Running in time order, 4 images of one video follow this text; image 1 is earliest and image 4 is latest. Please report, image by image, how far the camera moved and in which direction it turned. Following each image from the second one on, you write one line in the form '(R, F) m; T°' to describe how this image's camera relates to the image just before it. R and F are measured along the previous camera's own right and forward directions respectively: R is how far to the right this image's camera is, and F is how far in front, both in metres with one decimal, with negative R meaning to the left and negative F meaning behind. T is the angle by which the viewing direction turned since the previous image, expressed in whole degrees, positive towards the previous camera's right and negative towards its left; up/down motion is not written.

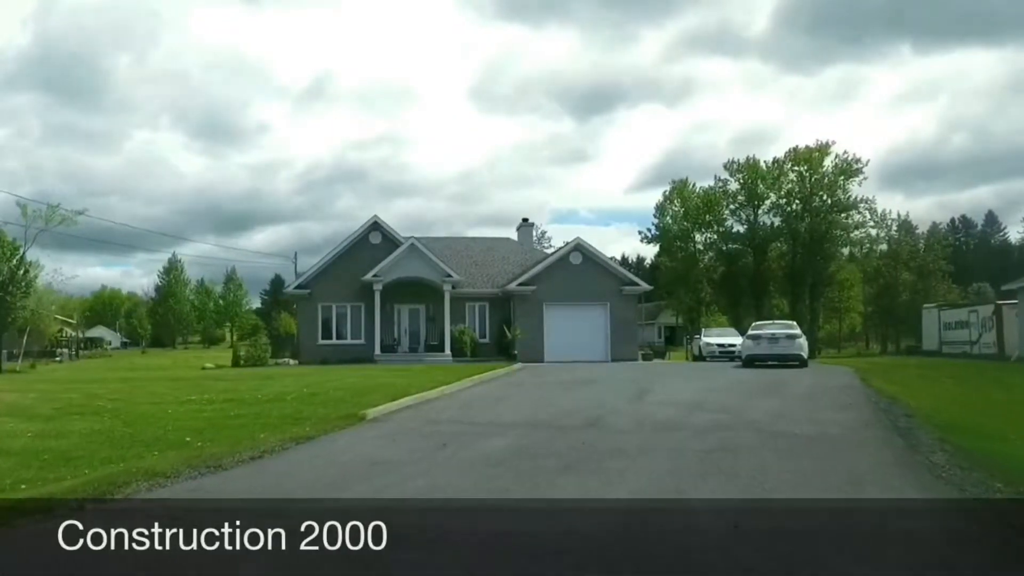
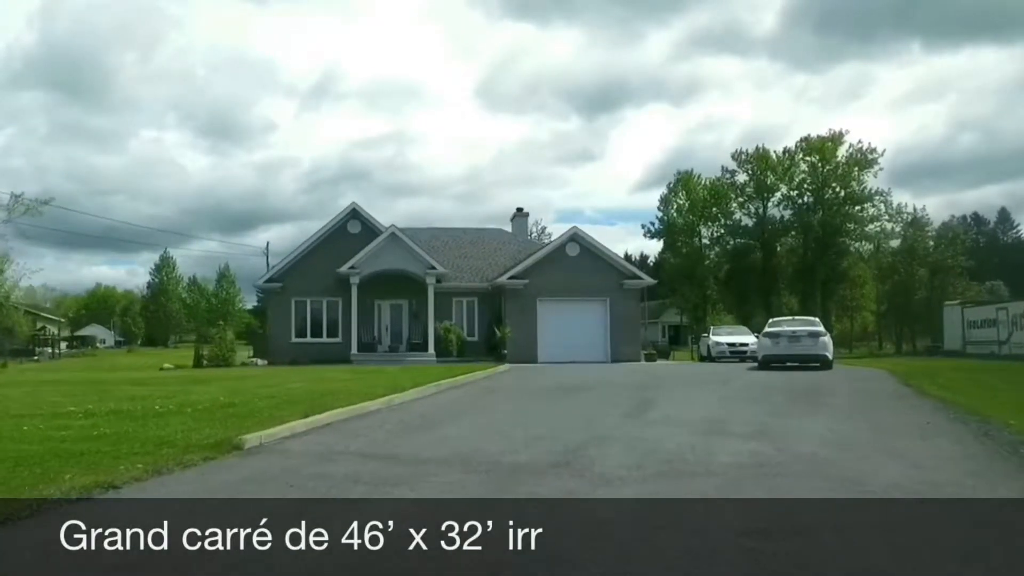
(+0.5, +3.9) m; 0°
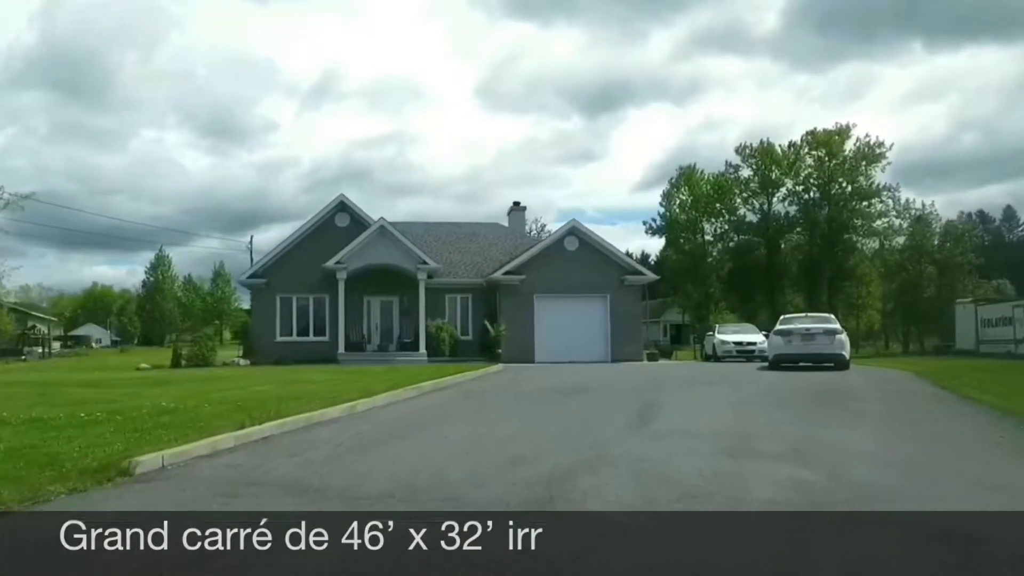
(+0.2, +2.0) m; 0°
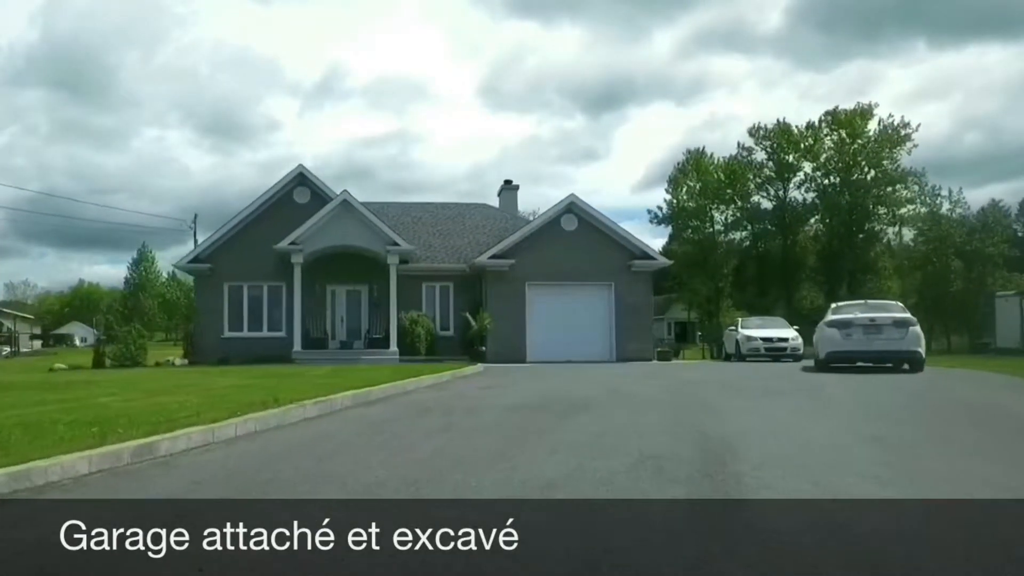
(+0.4, +5.8) m; 0°
